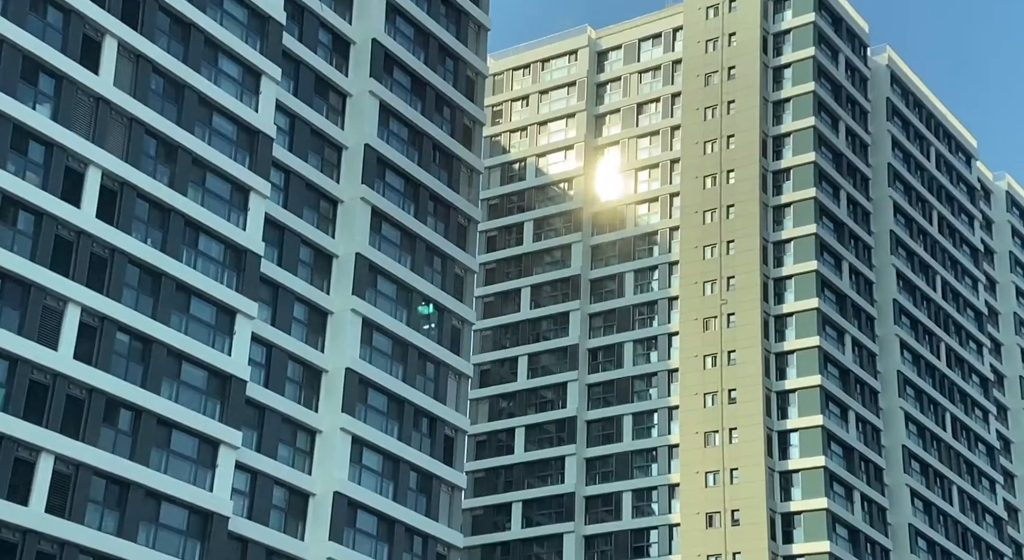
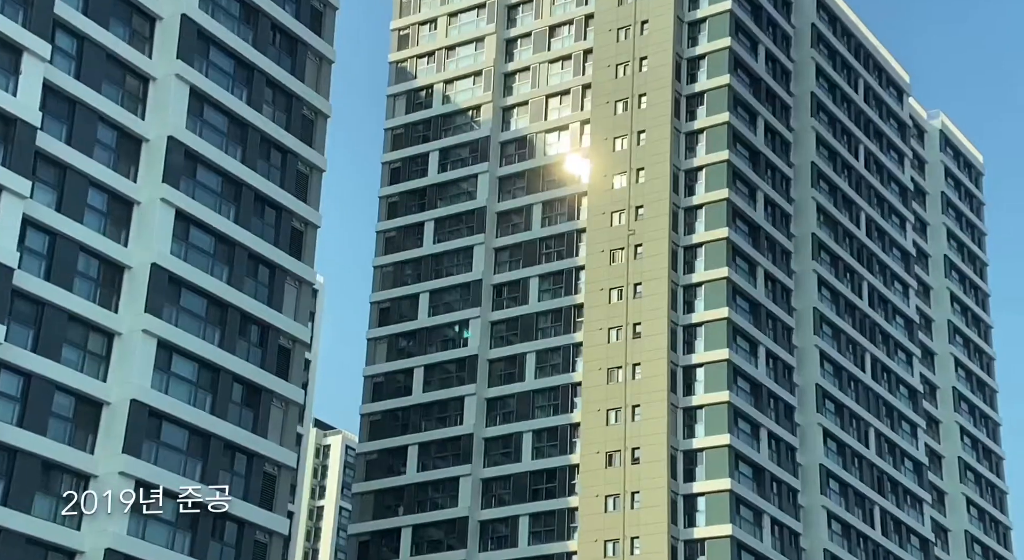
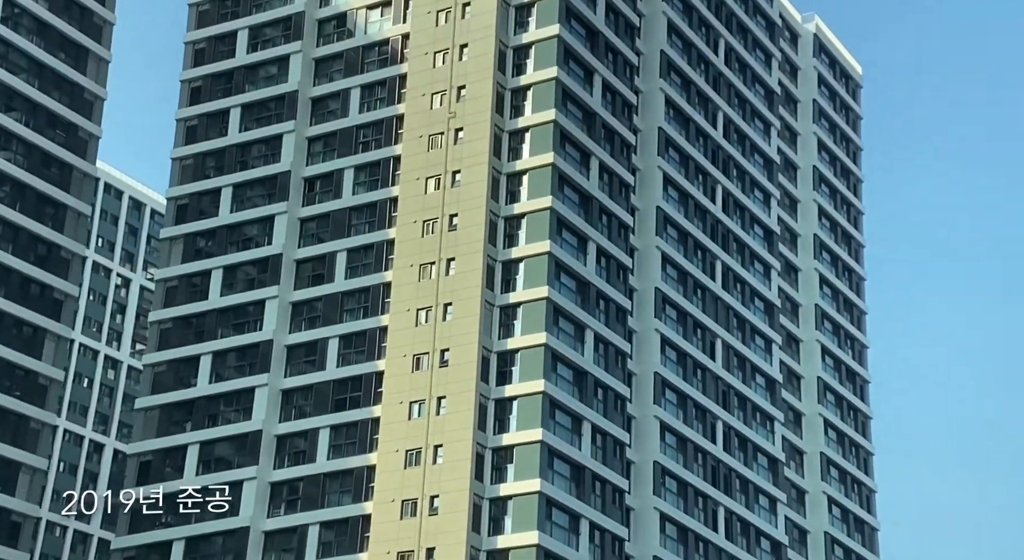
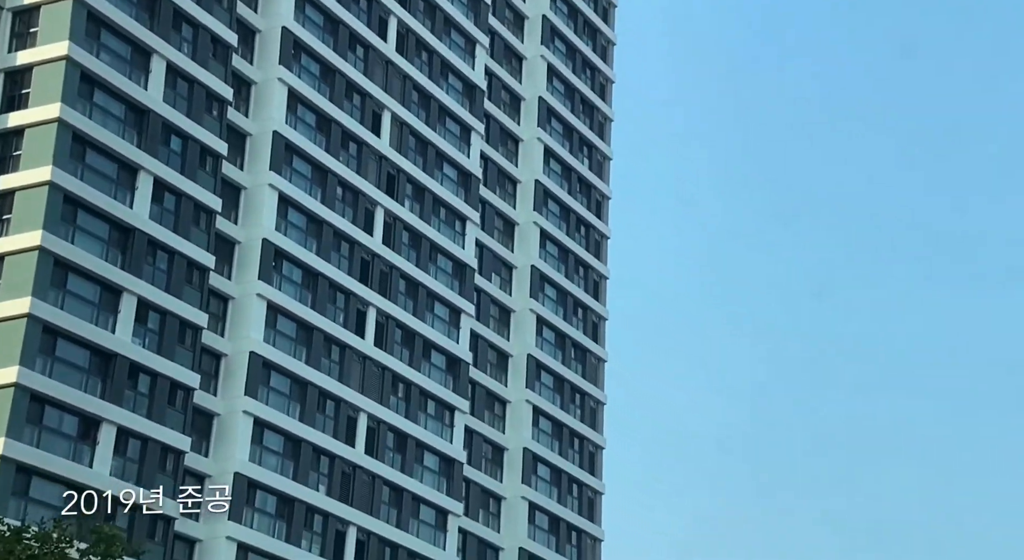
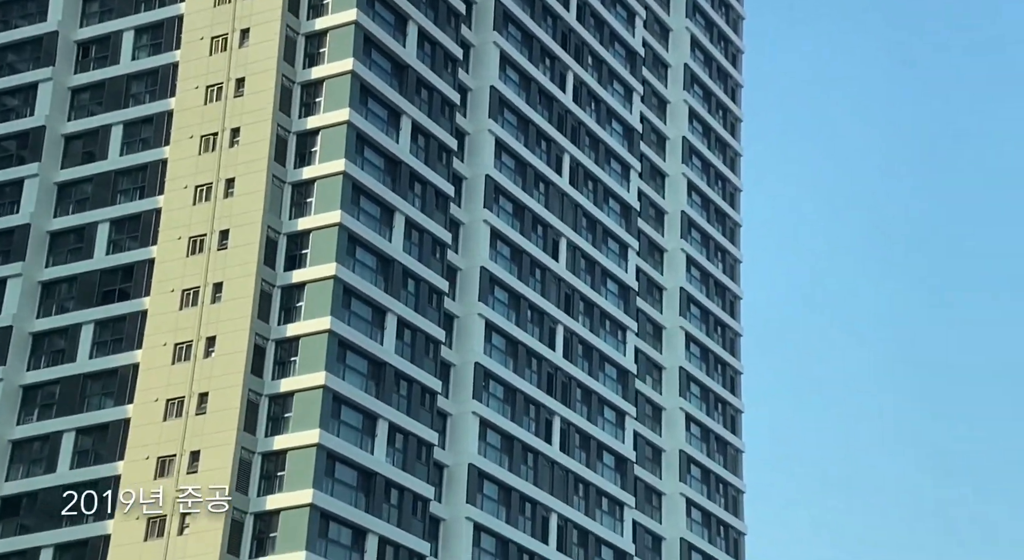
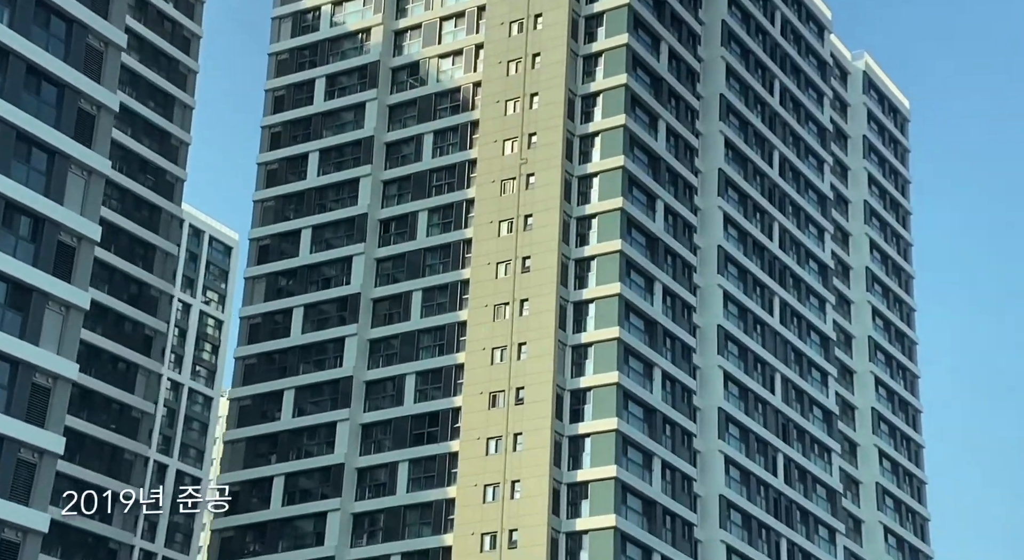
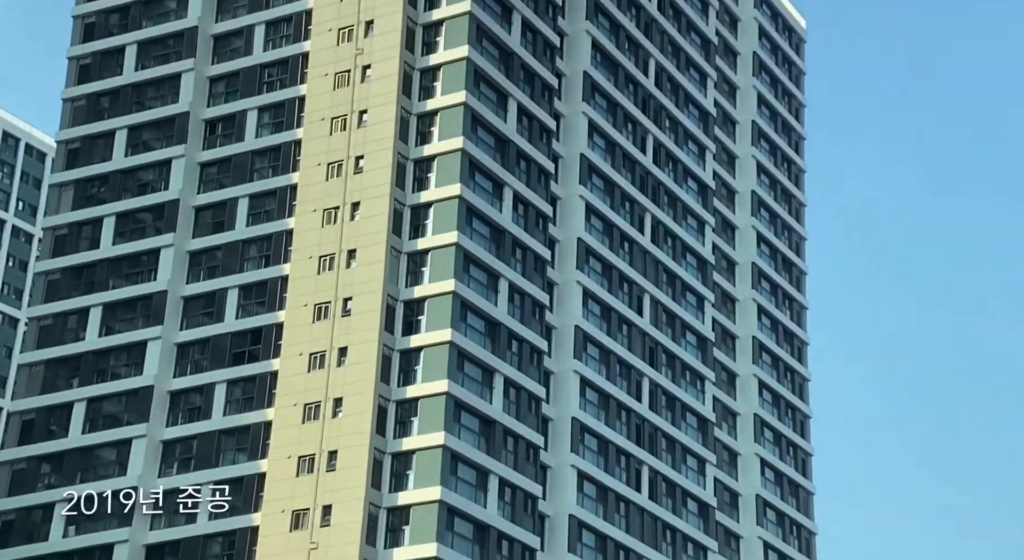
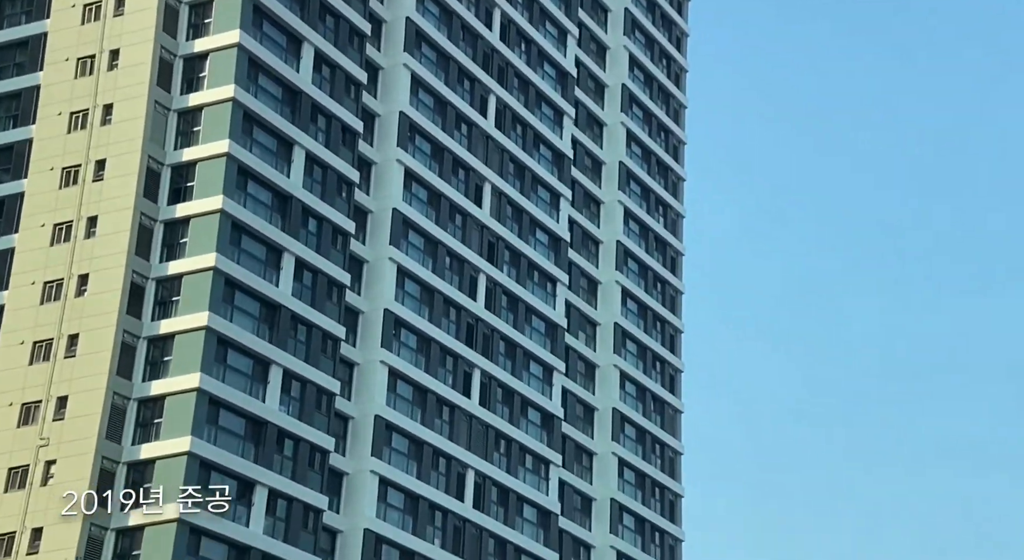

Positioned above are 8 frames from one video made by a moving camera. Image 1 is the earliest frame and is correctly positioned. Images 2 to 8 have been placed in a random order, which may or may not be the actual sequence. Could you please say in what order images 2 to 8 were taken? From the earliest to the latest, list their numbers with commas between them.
2, 6, 3, 7, 5, 8, 4
